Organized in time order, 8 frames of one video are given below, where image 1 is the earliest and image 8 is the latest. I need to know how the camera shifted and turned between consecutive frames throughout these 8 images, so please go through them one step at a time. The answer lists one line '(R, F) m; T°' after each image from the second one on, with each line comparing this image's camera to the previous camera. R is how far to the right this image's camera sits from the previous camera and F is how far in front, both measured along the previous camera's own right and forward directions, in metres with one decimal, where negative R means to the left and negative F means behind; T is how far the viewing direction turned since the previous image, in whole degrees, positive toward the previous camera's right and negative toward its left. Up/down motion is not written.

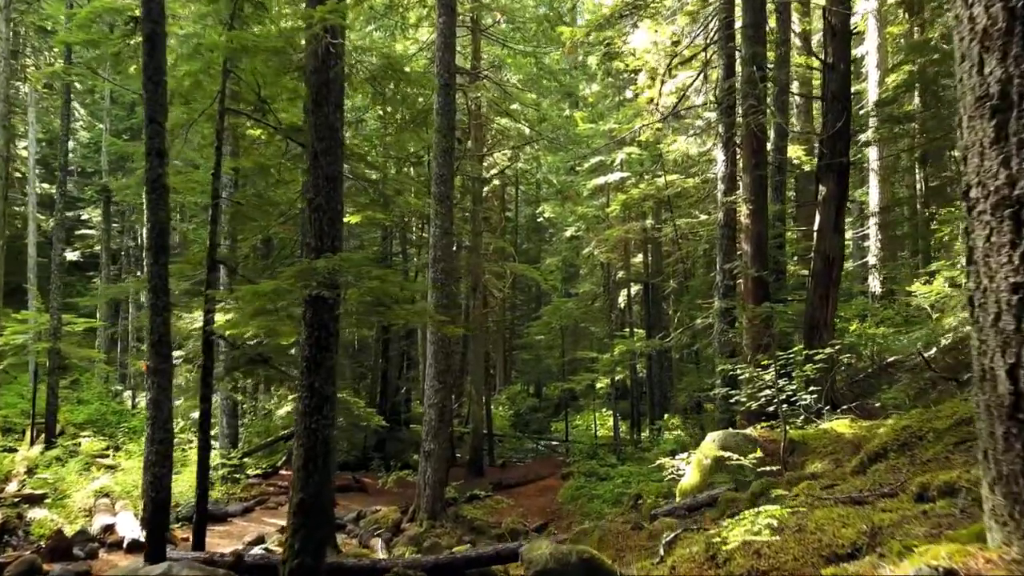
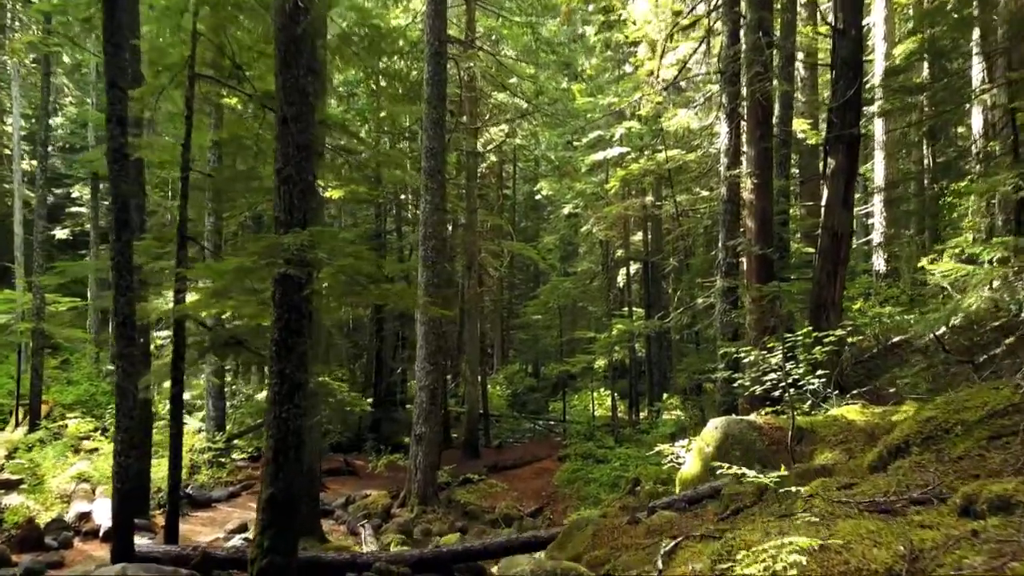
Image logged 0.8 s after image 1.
(+0.1, +0.5) m; 0°
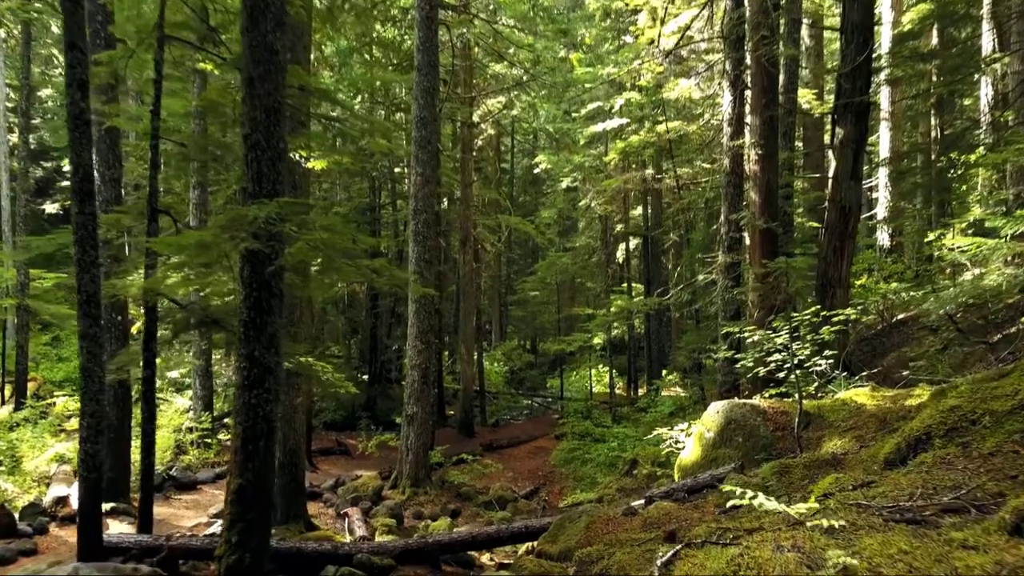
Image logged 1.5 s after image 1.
(+0.1, +0.4) m; 0°
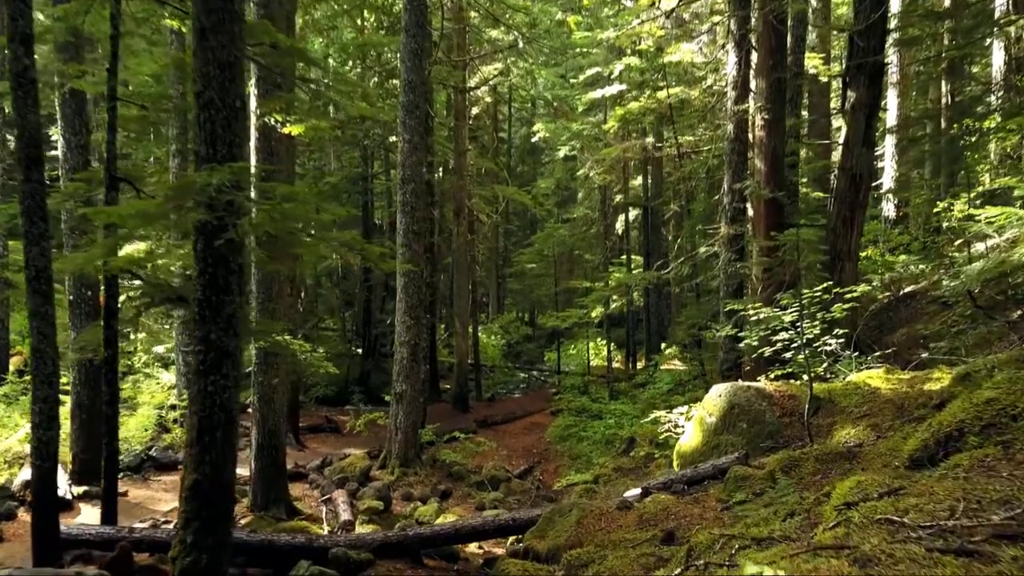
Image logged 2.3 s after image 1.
(+0.1, +0.5) m; 0°
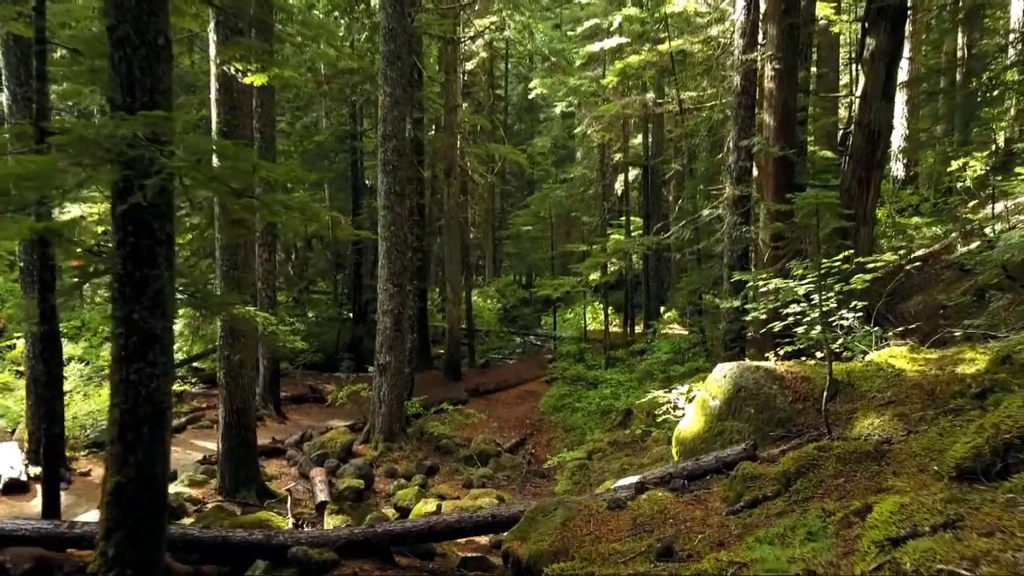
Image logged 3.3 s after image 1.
(+0.1, +0.7) m; 0°
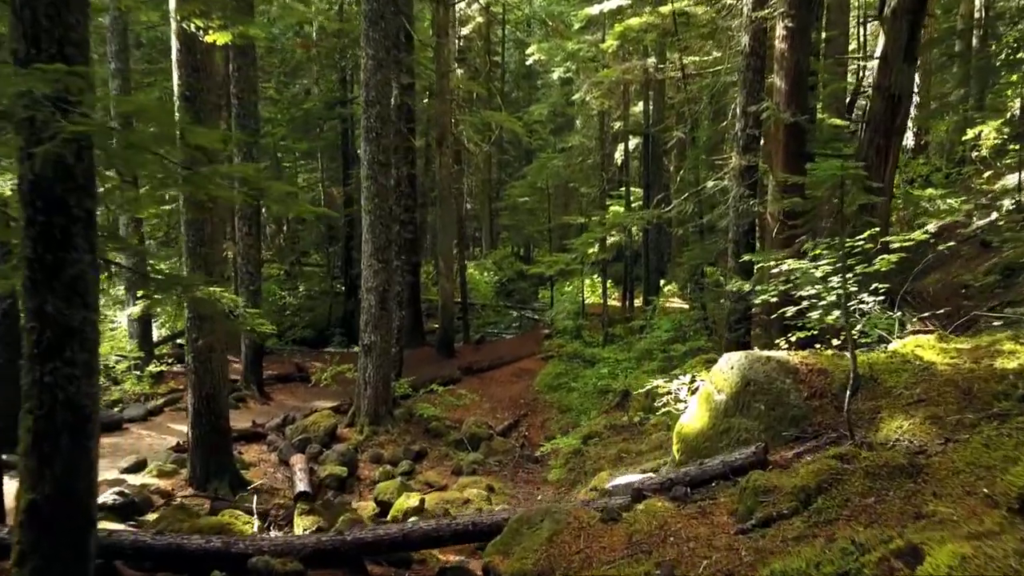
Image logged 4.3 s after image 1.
(+0.1, +0.6) m; 0°
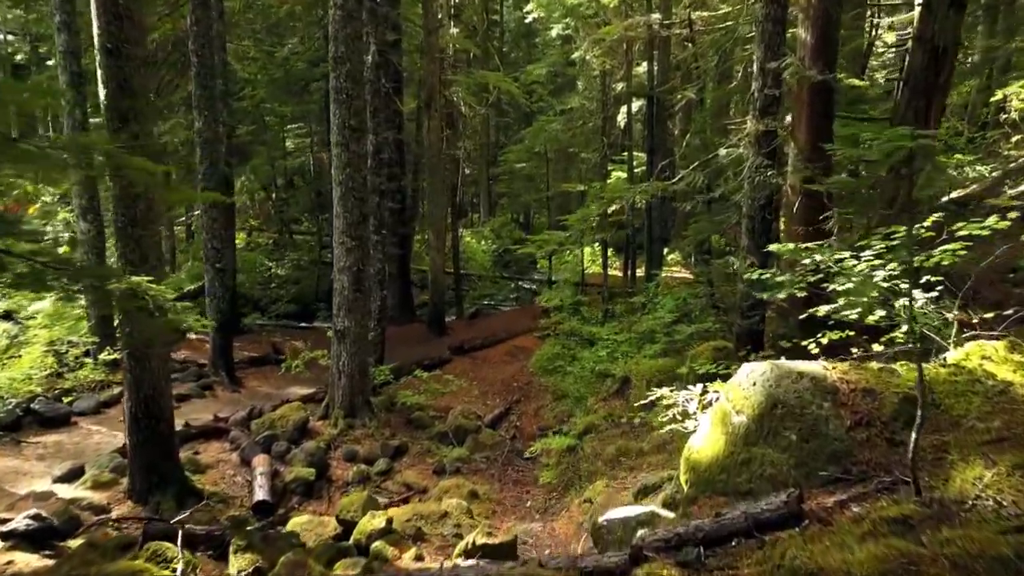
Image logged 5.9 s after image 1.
(+0.2, +1.0) m; 0°
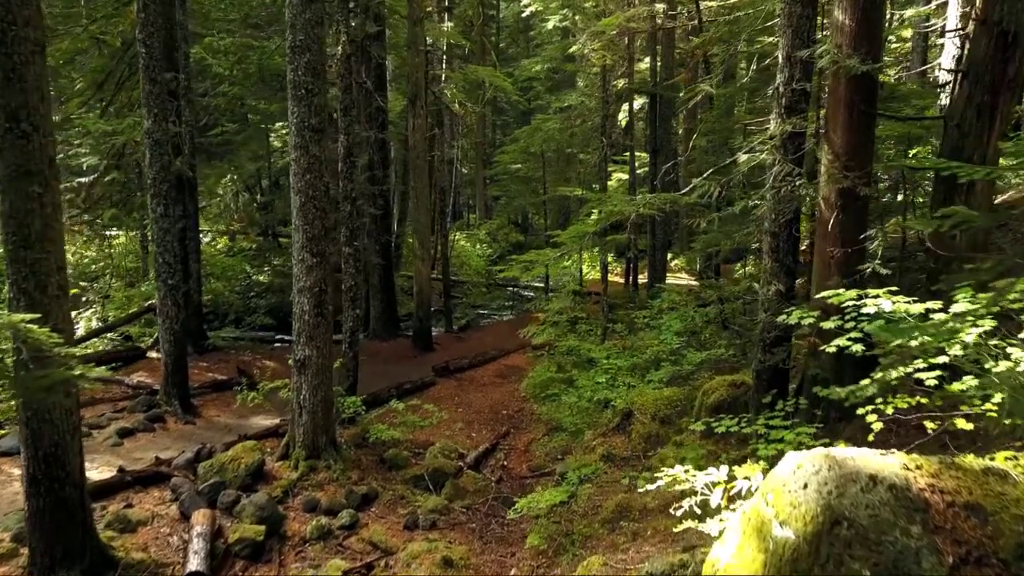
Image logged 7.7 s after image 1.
(+0.2, +1.2) m; 0°
